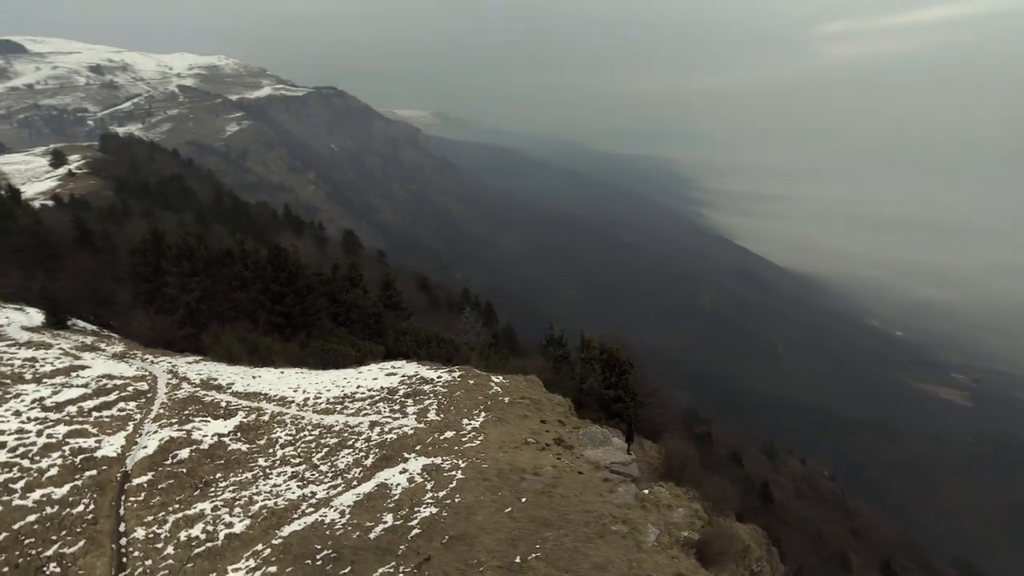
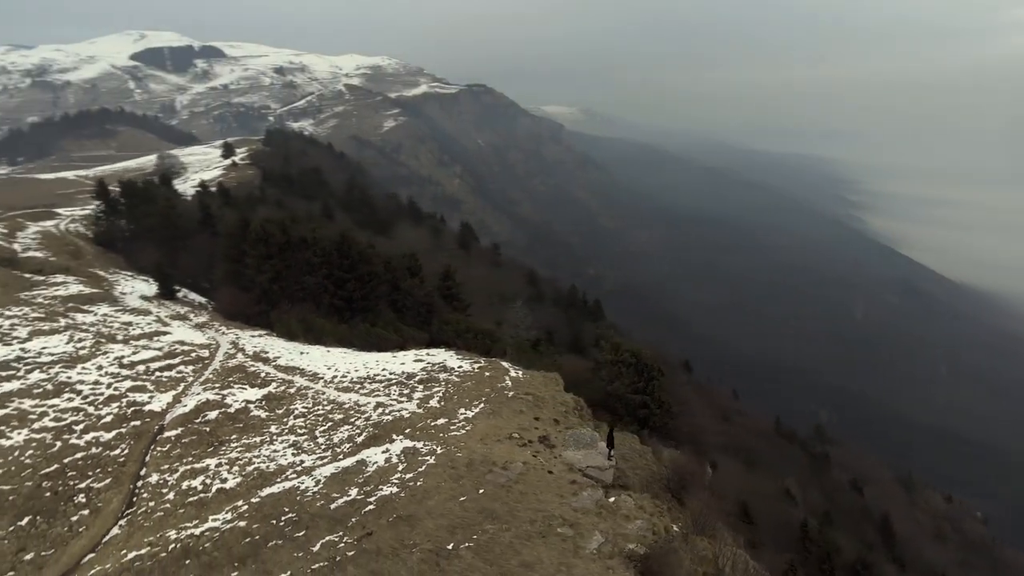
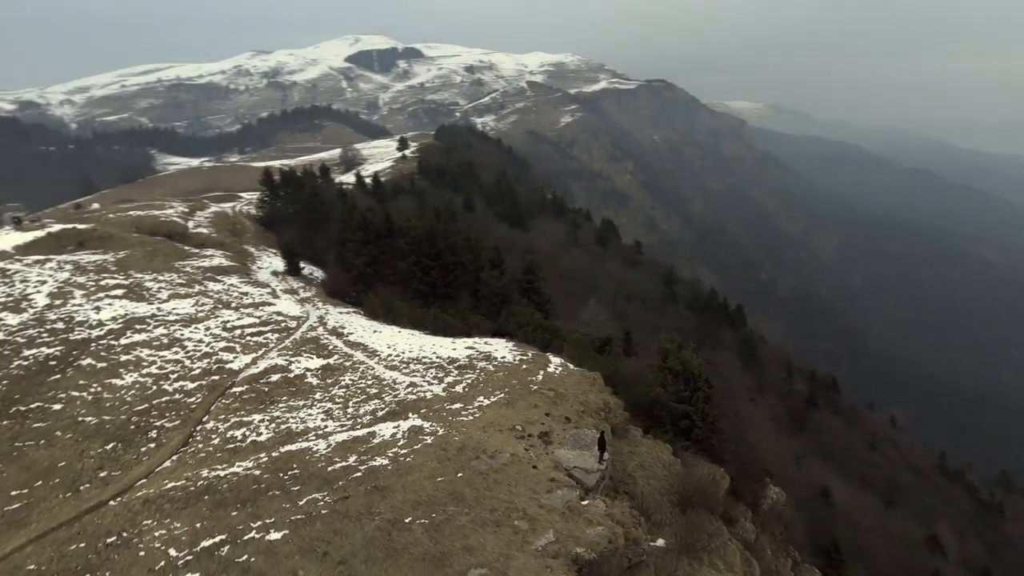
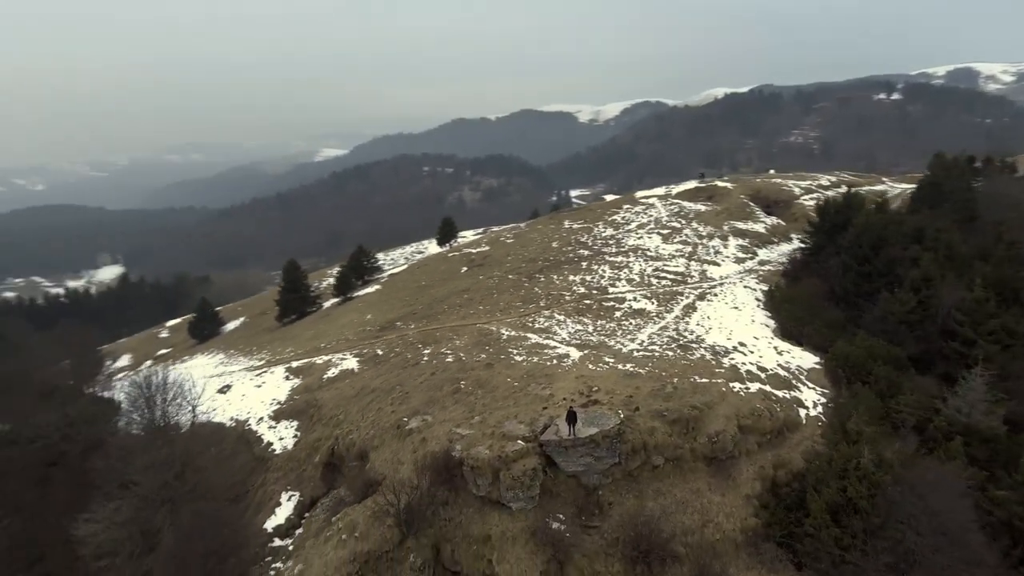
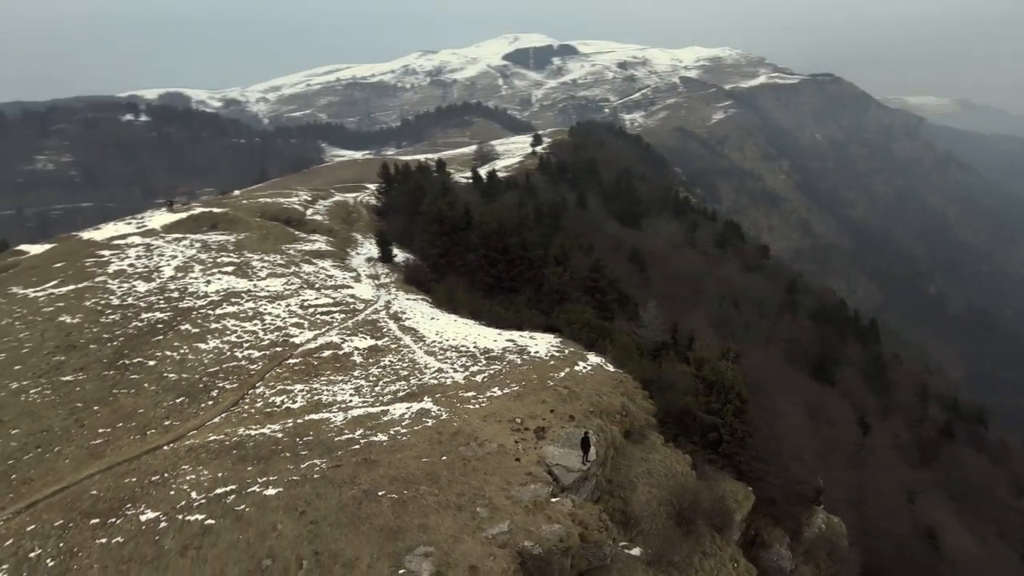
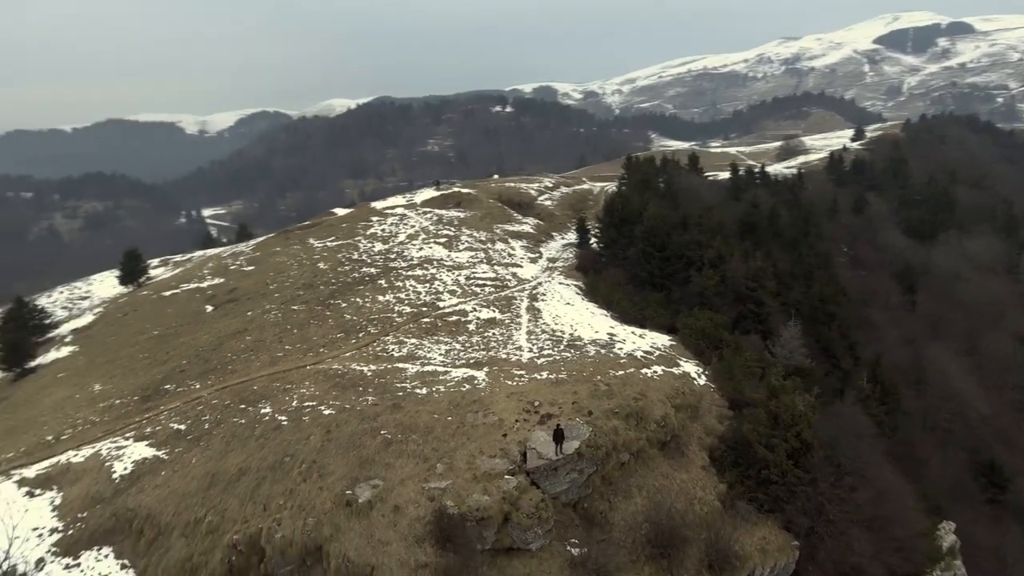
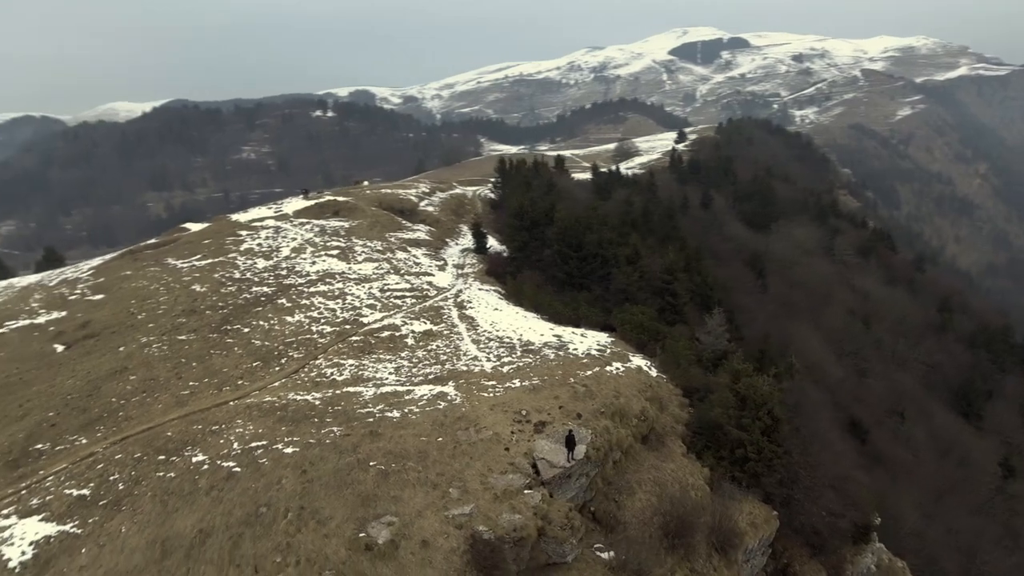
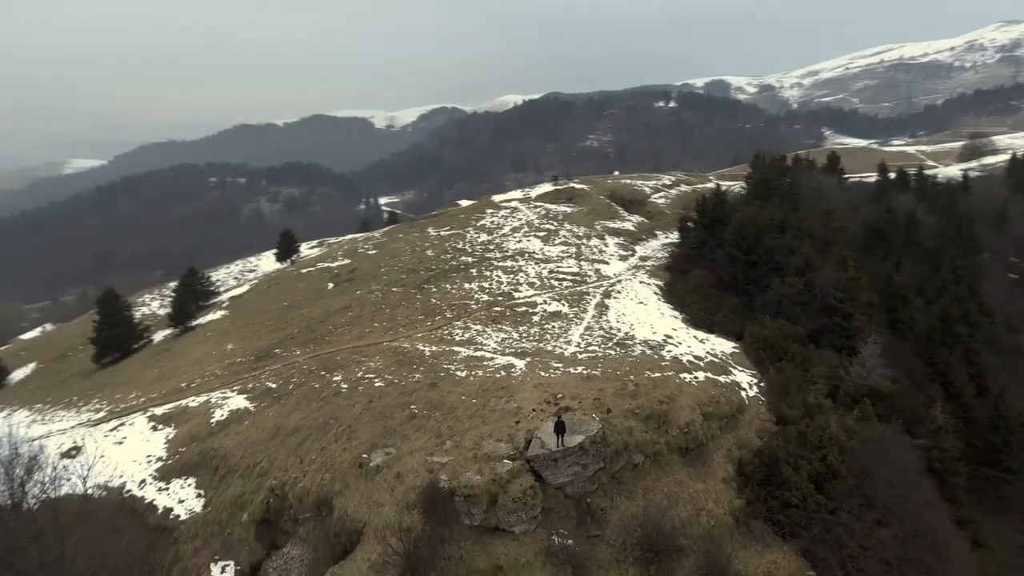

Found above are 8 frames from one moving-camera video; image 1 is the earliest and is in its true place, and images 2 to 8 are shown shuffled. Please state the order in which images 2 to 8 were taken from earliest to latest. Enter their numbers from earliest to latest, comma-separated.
2, 3, 5, 7, 6, 8, 4
